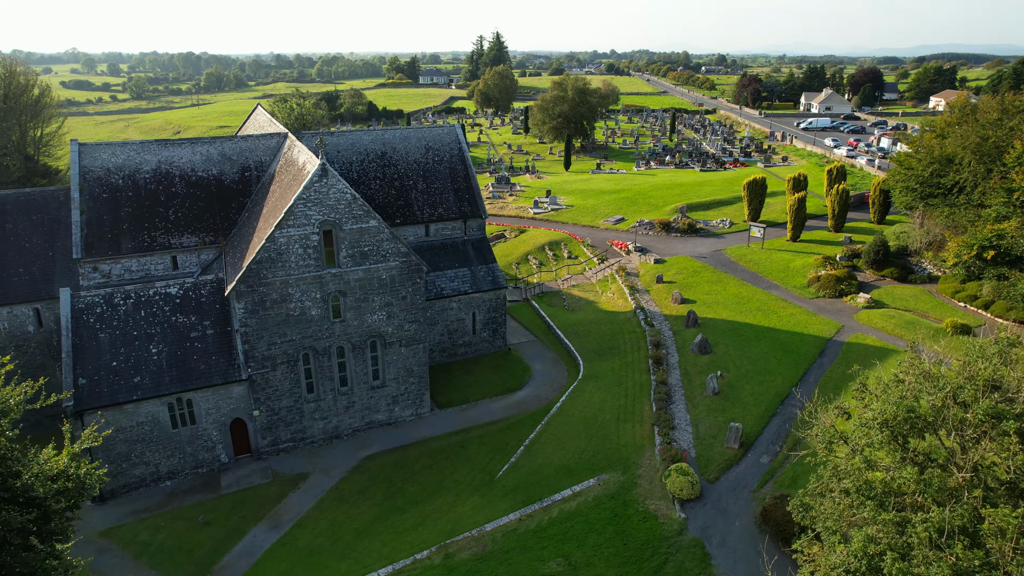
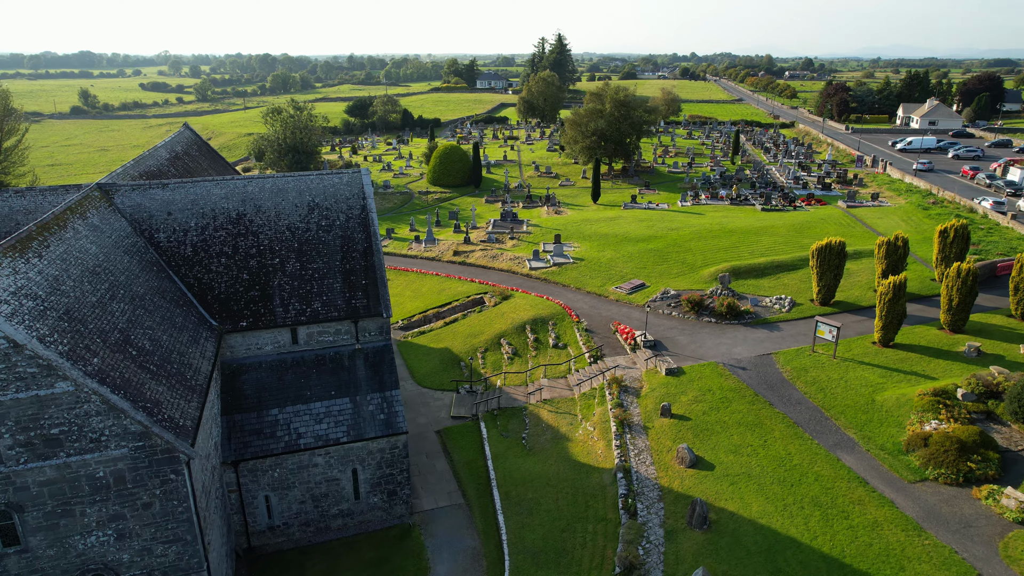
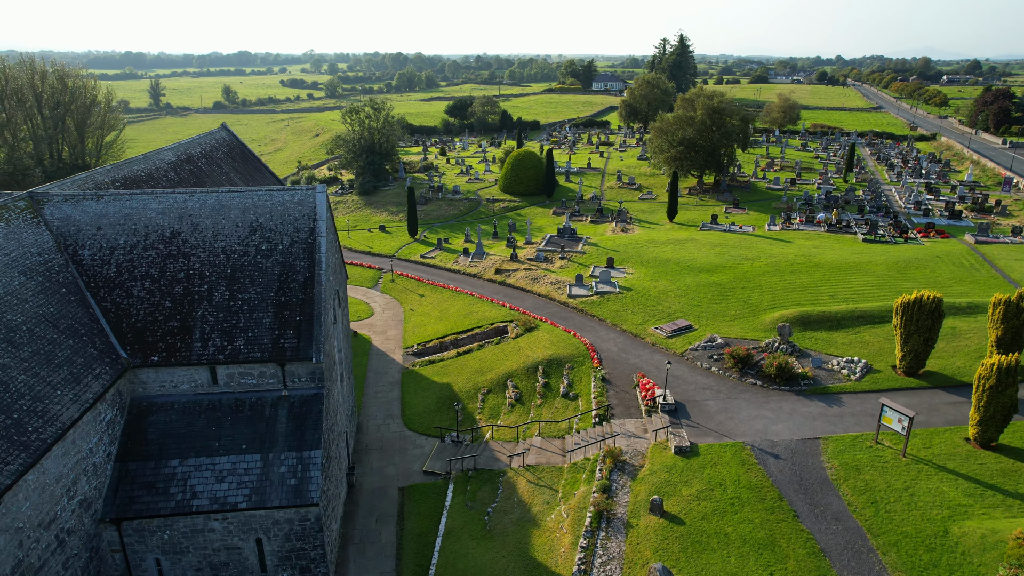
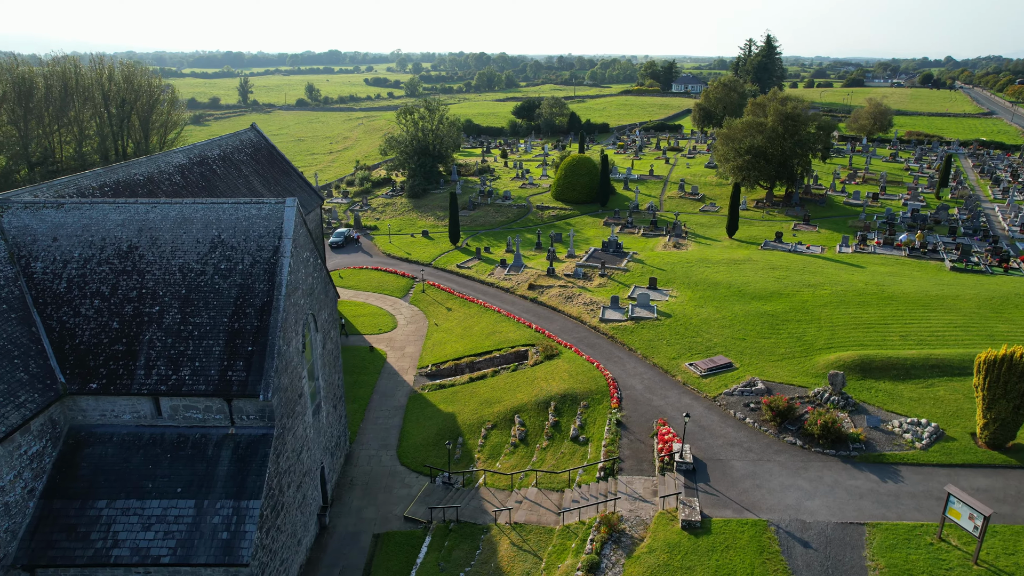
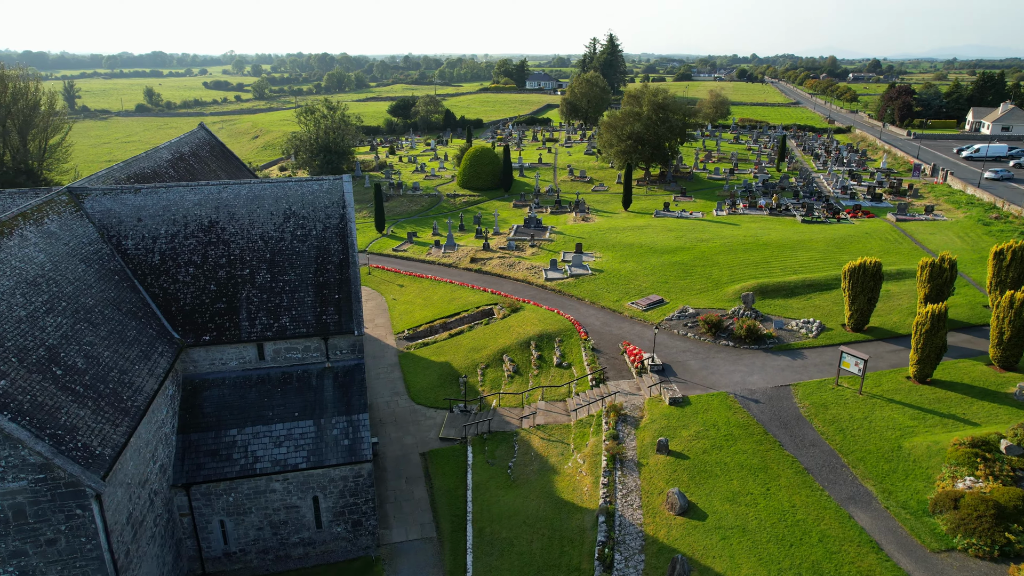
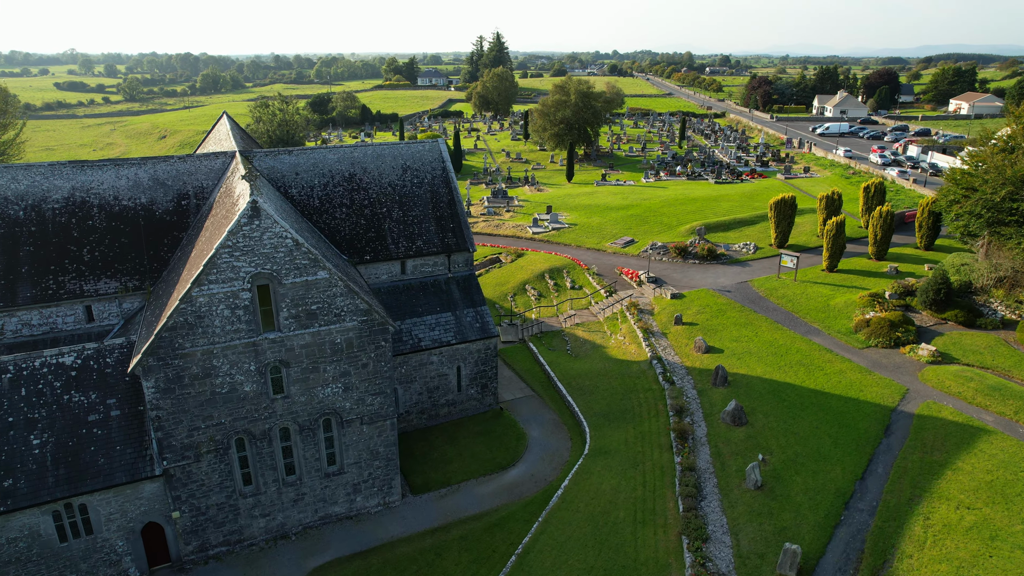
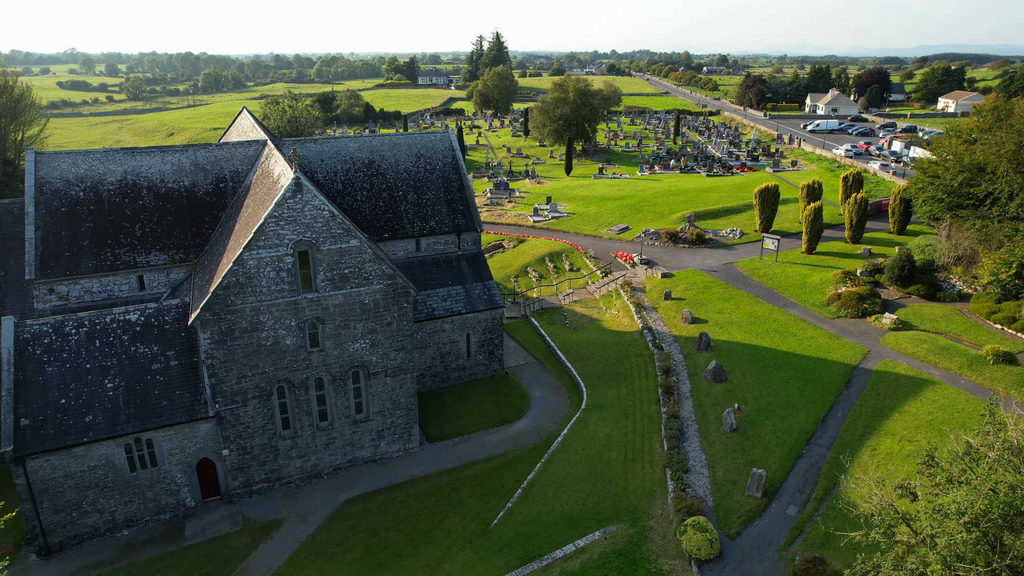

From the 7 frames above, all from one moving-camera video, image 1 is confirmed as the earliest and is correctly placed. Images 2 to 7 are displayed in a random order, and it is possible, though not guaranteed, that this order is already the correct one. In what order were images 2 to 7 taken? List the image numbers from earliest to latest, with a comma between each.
7, 6, 2, 5, 3, 4
